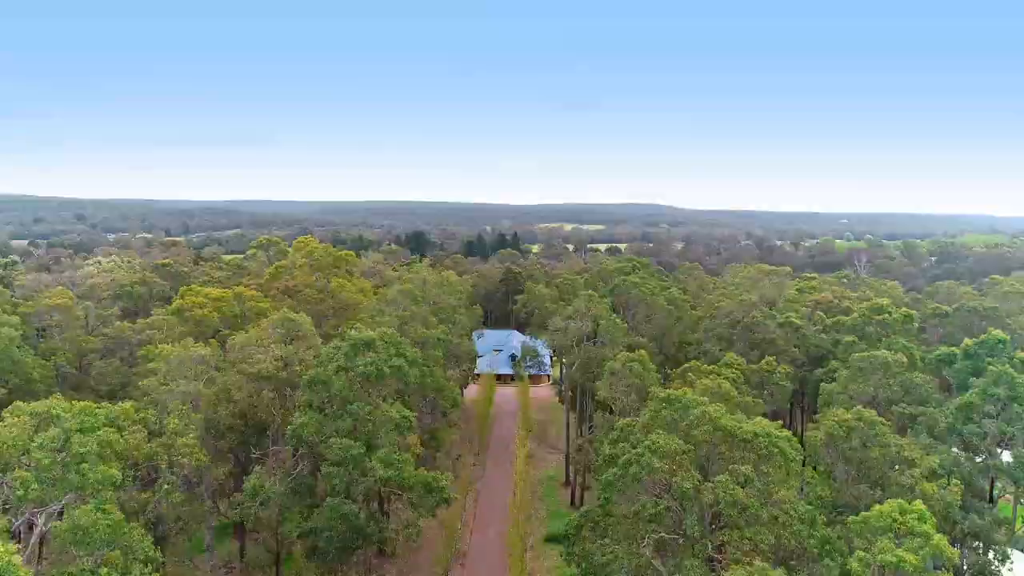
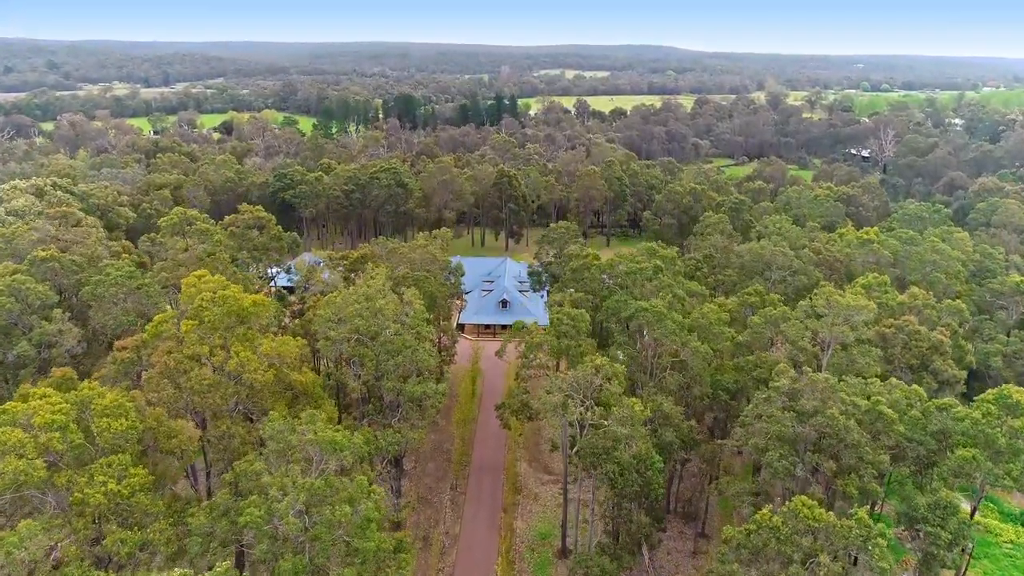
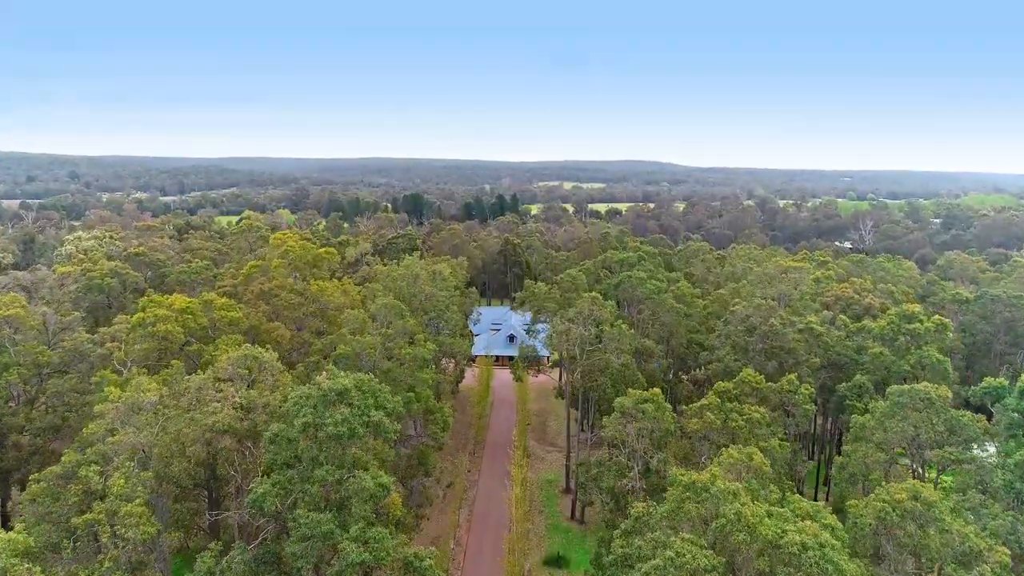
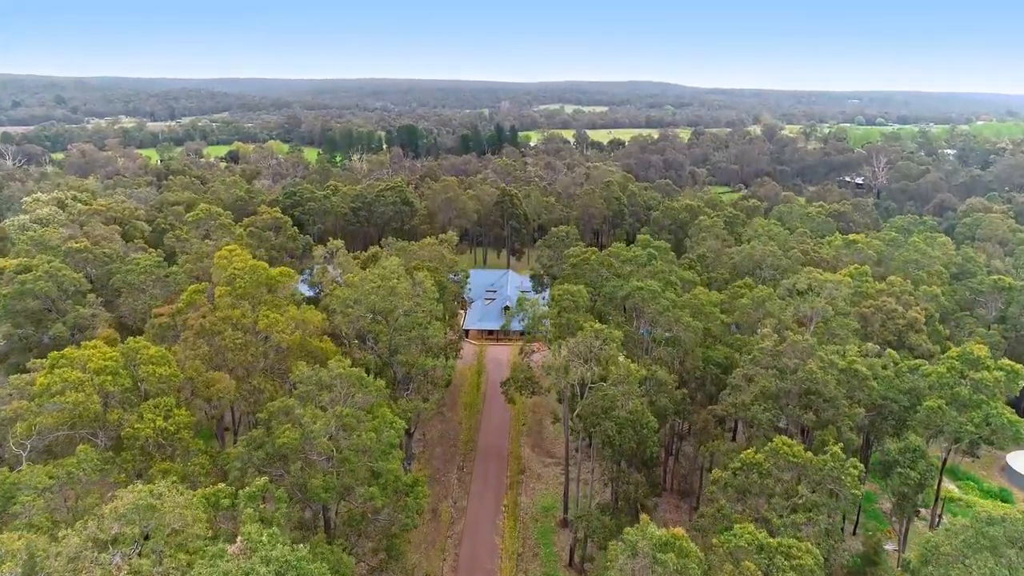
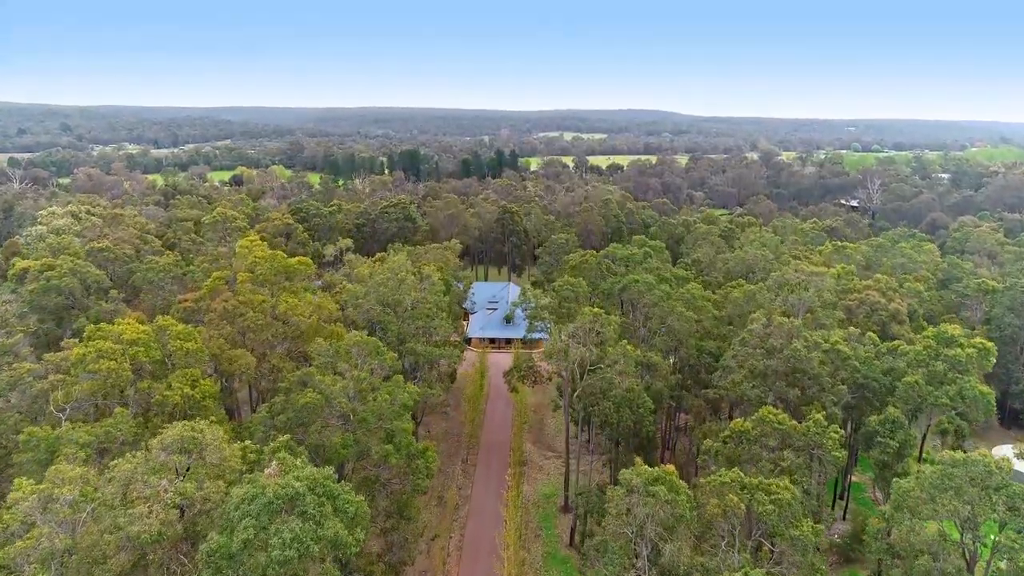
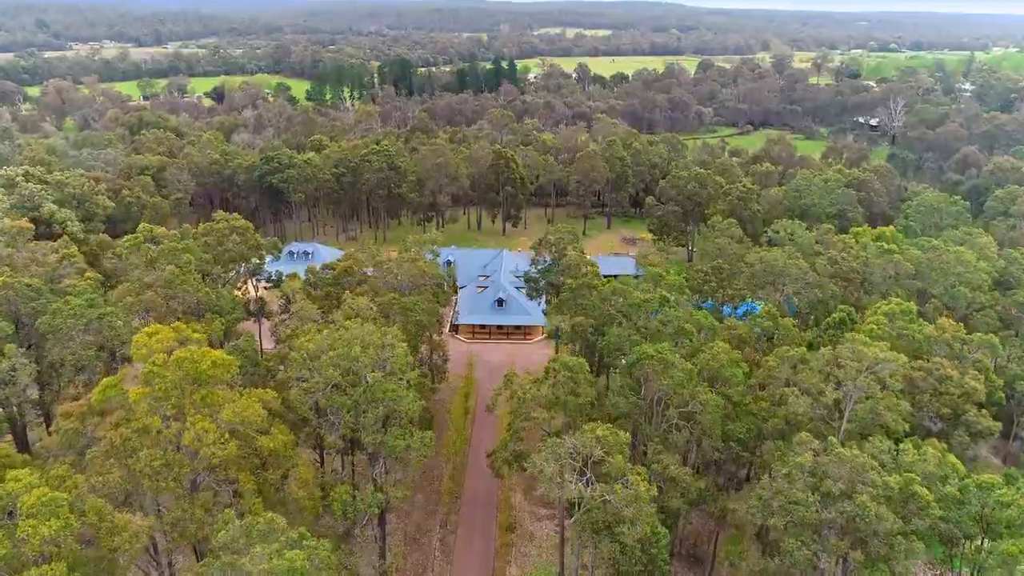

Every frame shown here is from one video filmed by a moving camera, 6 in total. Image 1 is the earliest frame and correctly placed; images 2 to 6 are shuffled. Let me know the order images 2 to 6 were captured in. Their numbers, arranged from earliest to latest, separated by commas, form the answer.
3, 5, 4, 2, 6
